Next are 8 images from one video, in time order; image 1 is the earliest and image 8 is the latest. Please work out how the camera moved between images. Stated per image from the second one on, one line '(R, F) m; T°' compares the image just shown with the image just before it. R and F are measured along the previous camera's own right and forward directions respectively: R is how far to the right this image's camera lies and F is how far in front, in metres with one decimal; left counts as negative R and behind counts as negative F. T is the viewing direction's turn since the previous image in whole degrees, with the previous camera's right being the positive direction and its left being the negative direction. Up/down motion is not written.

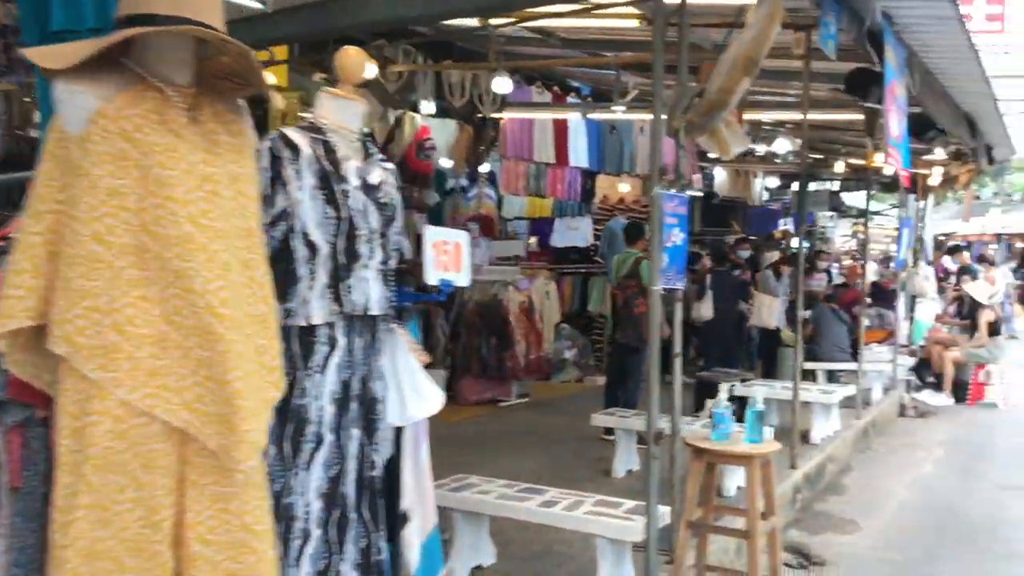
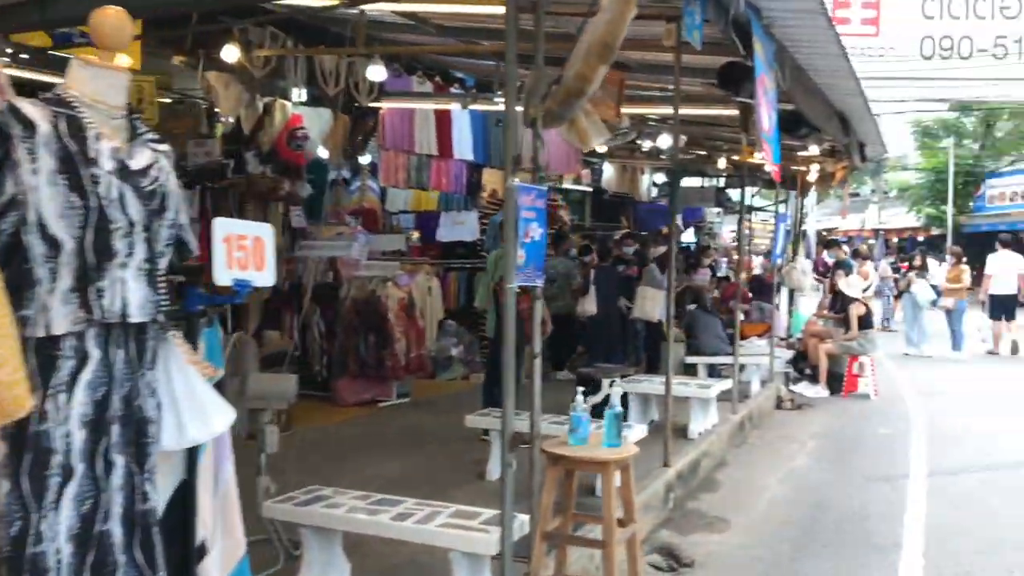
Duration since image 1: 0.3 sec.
(+0.2, +0.2) m; +6°
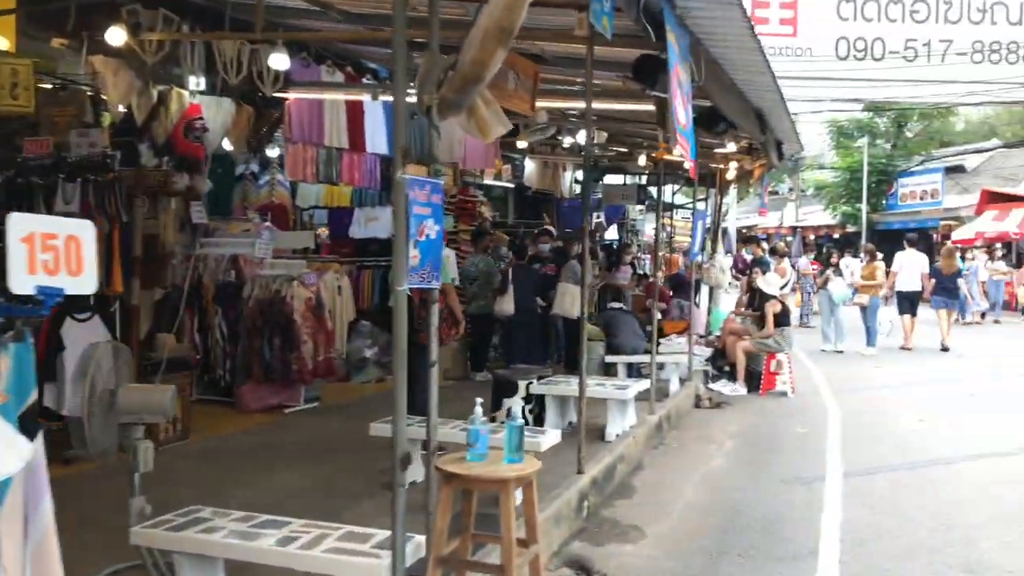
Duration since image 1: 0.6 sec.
(+0.1, +0.3) m; +5°
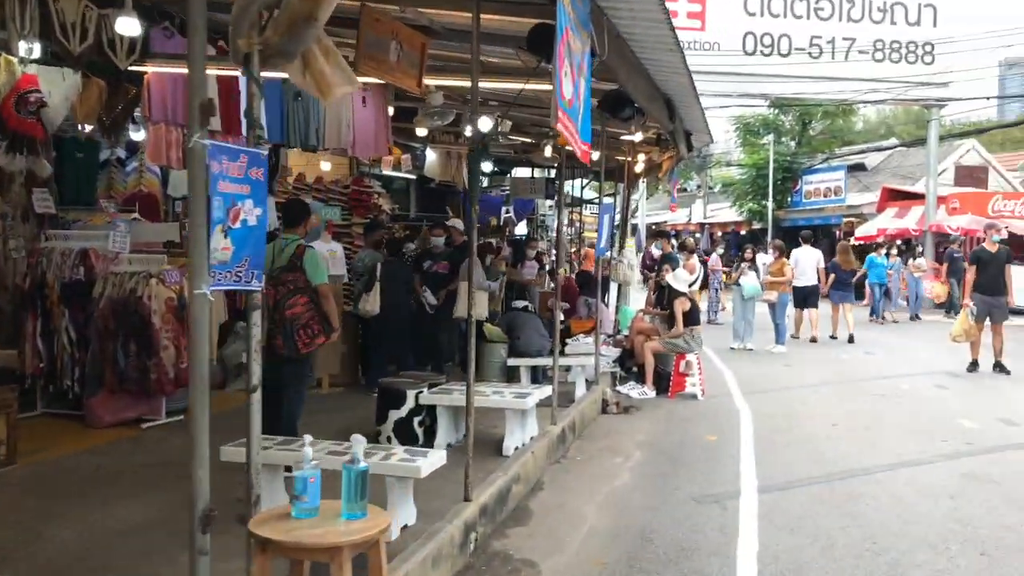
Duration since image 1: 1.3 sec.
(+0.2, +0.7) m; +6°
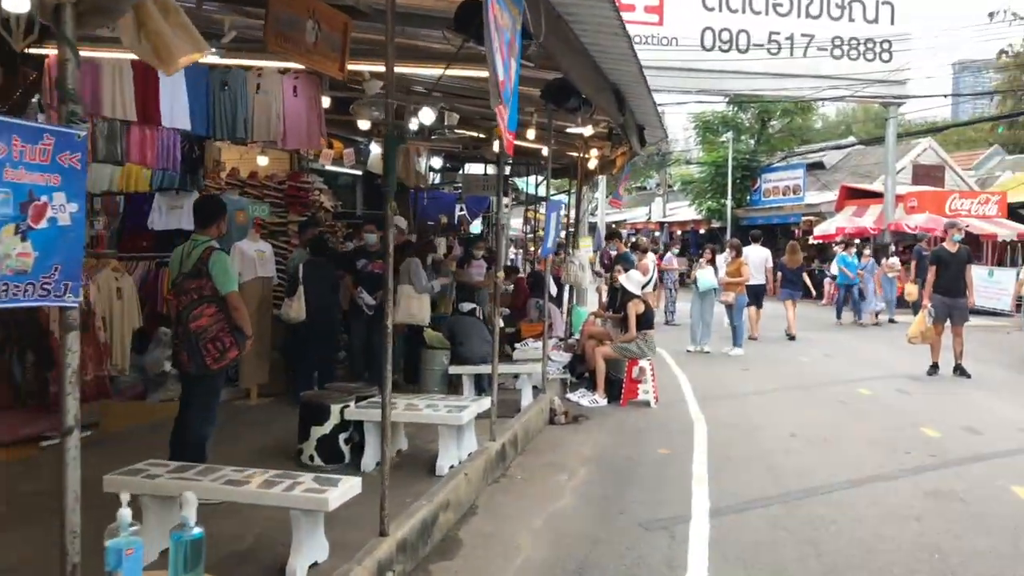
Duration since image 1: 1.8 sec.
(+0.2, +0.5) m; +2°
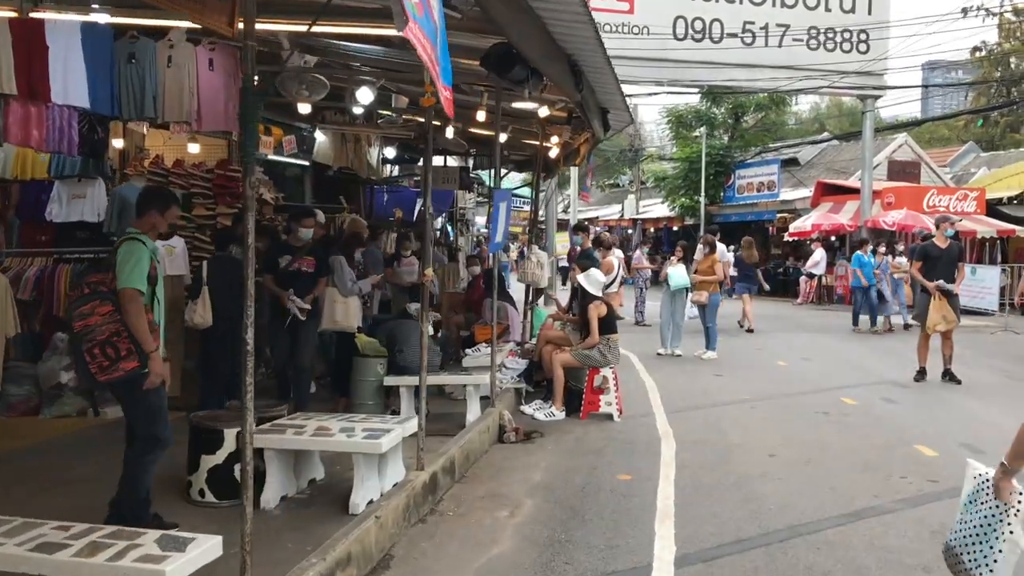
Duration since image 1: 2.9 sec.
(+0.3, +0.9) m; +2°
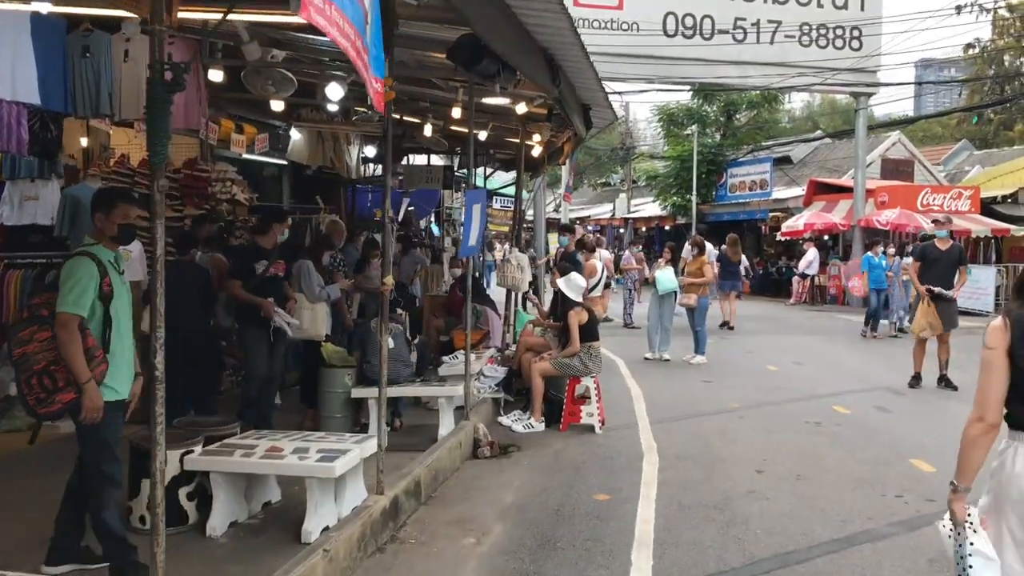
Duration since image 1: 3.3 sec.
(+0.1, +0.4) m; 0°
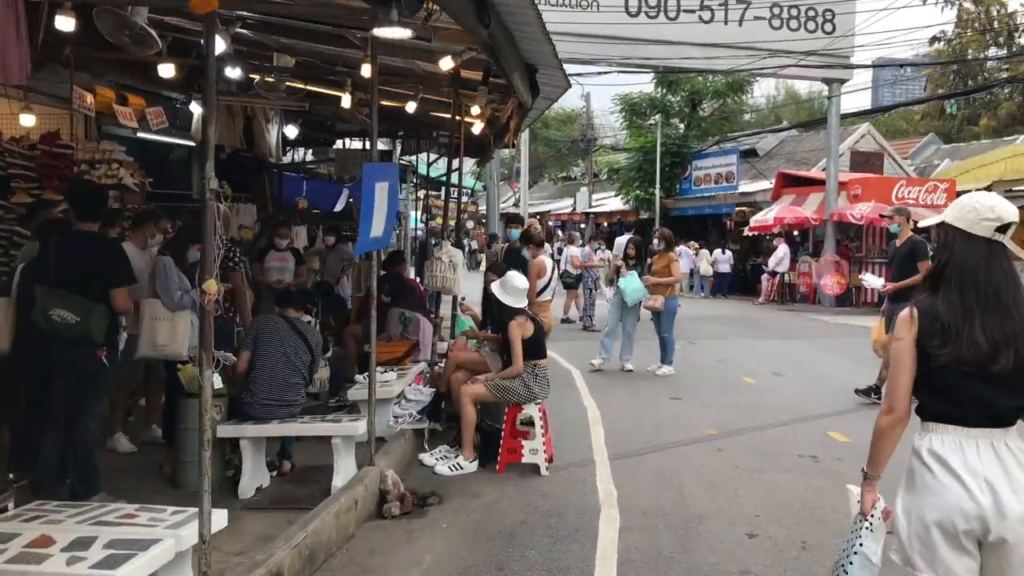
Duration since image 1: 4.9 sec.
(+0.3, +1.5) m; +2°
